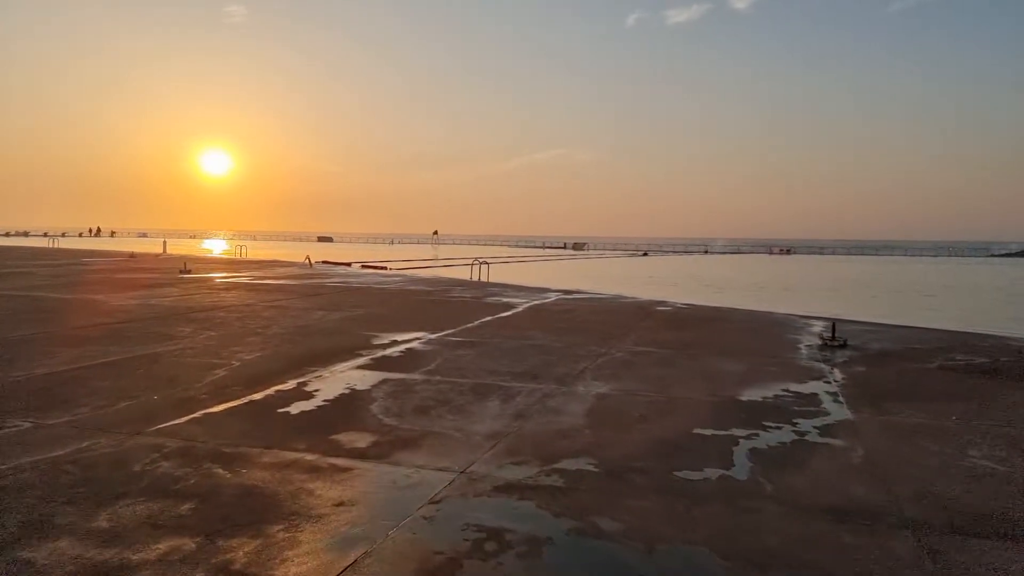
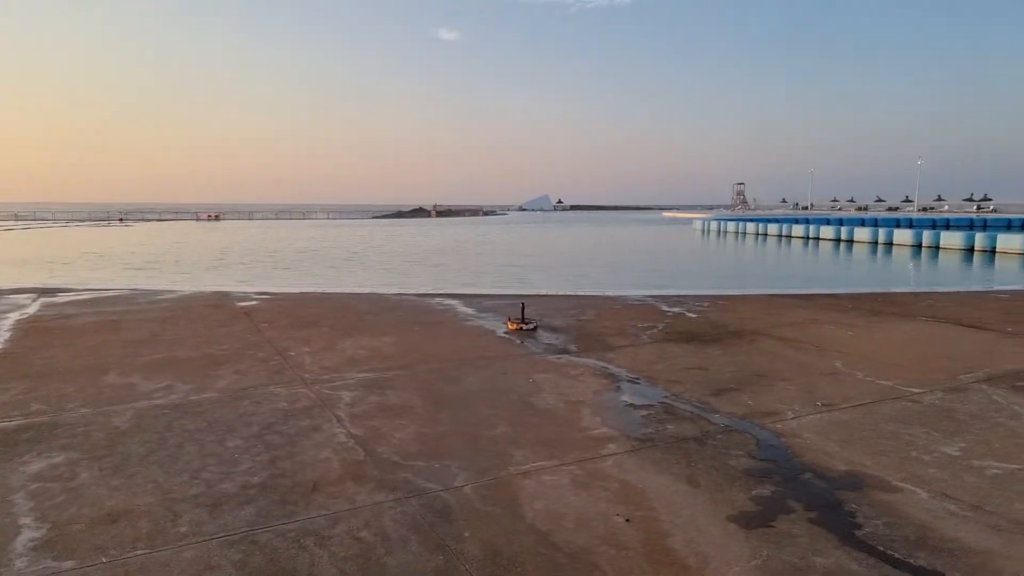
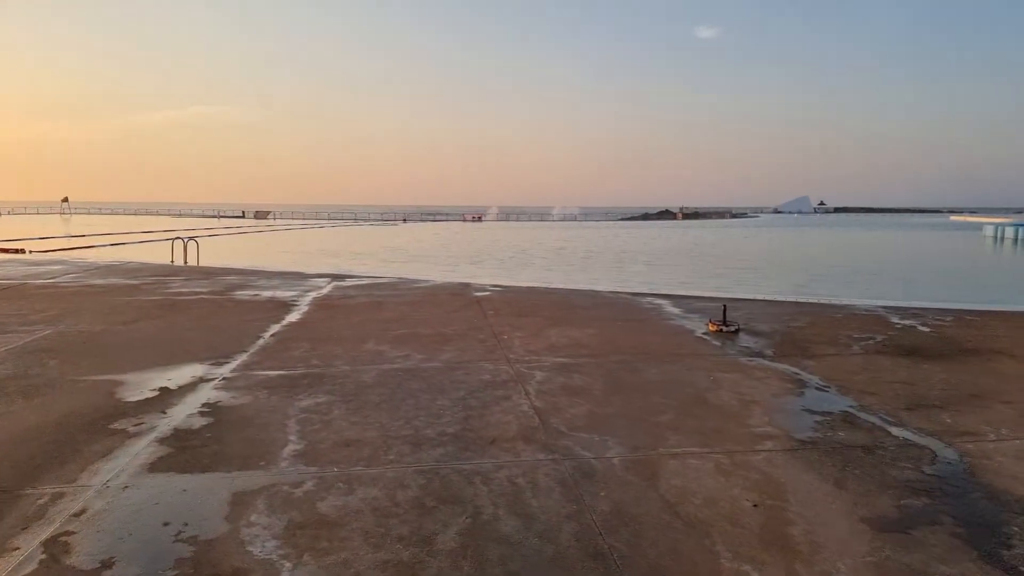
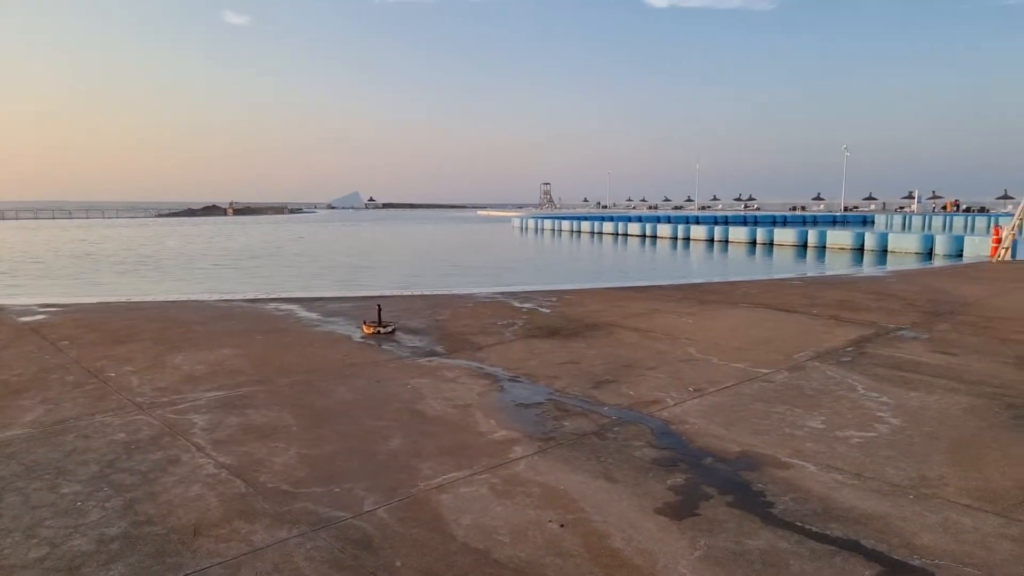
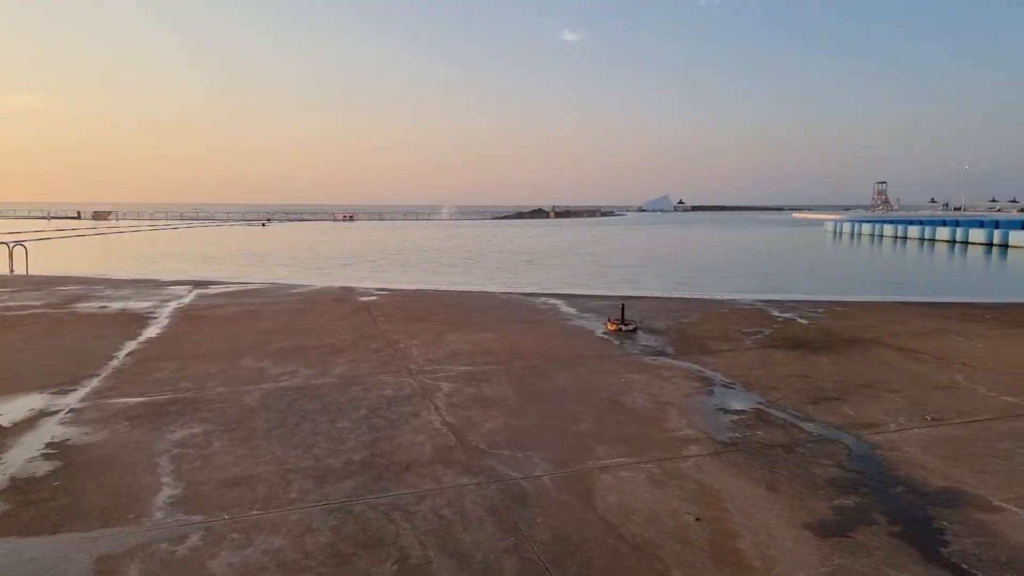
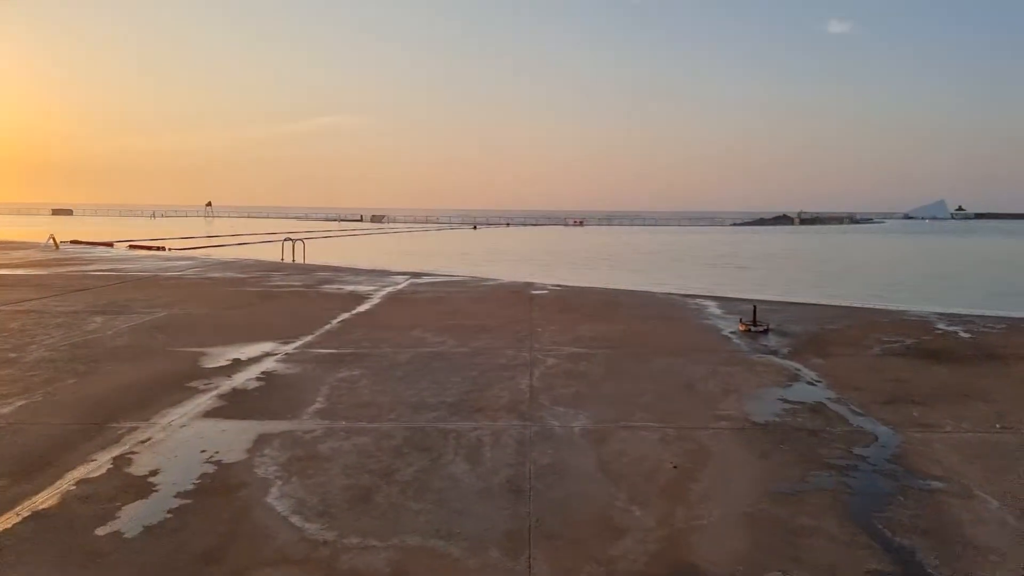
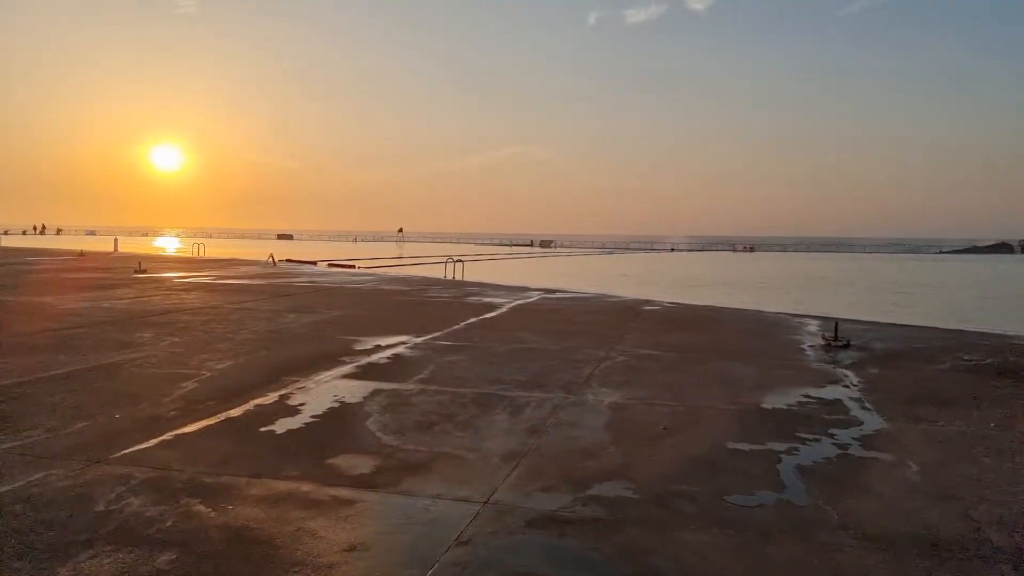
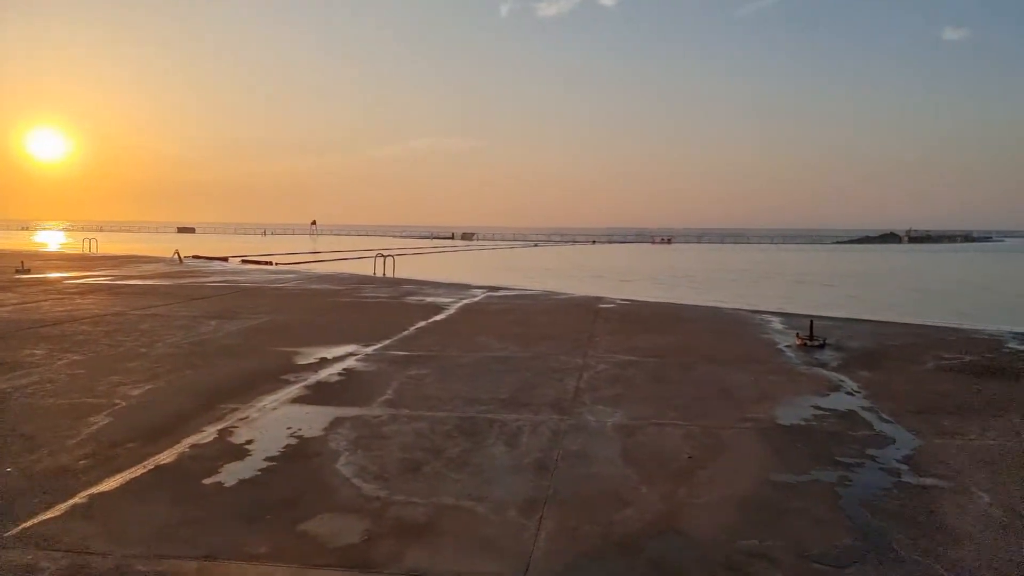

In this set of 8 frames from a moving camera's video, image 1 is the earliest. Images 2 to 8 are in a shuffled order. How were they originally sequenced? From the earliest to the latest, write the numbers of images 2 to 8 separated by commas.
7, 8, 6, 3, 5, 2, 4
